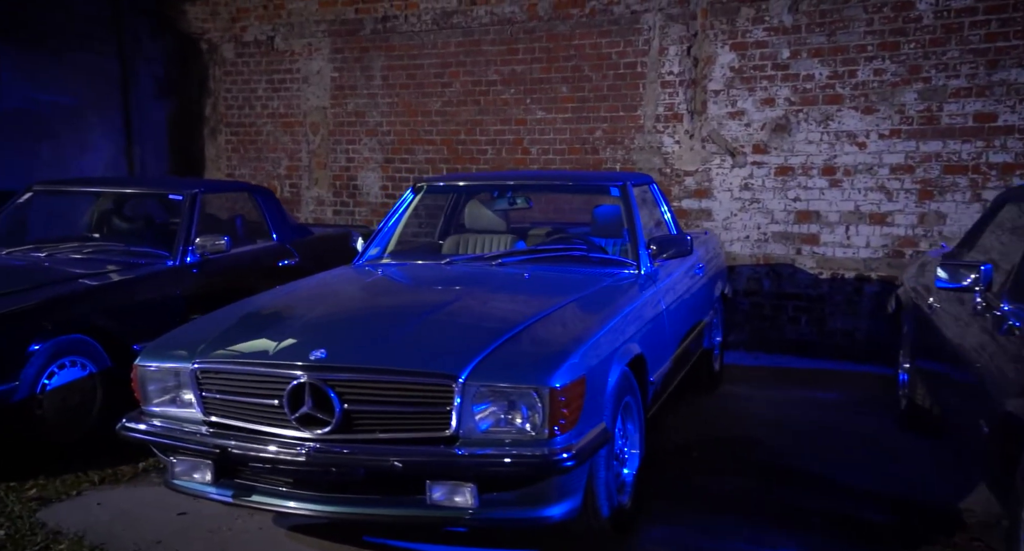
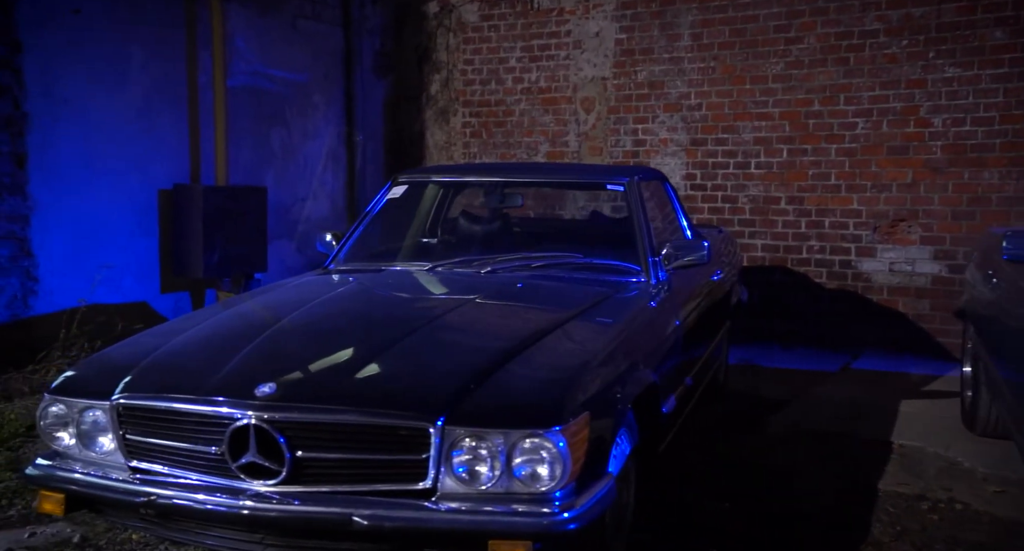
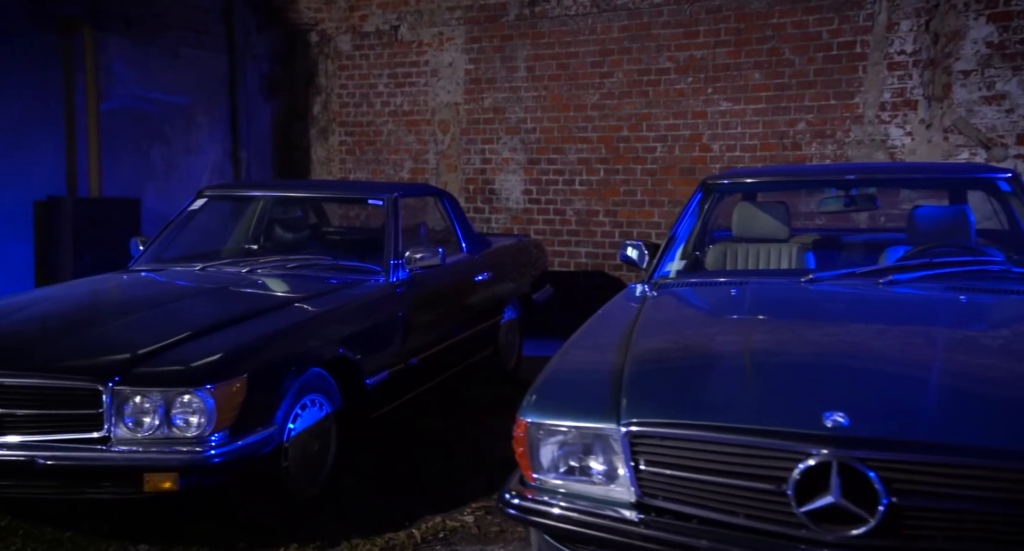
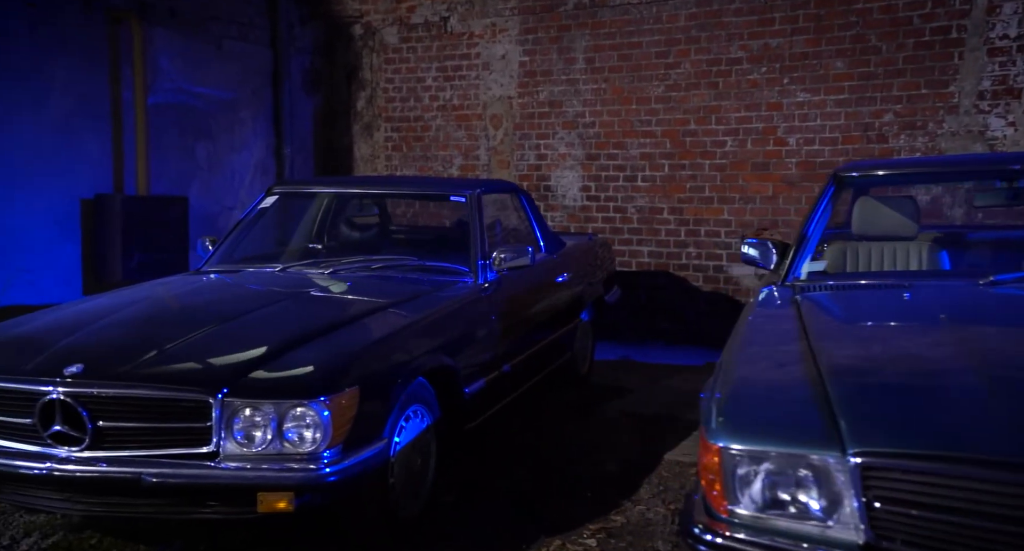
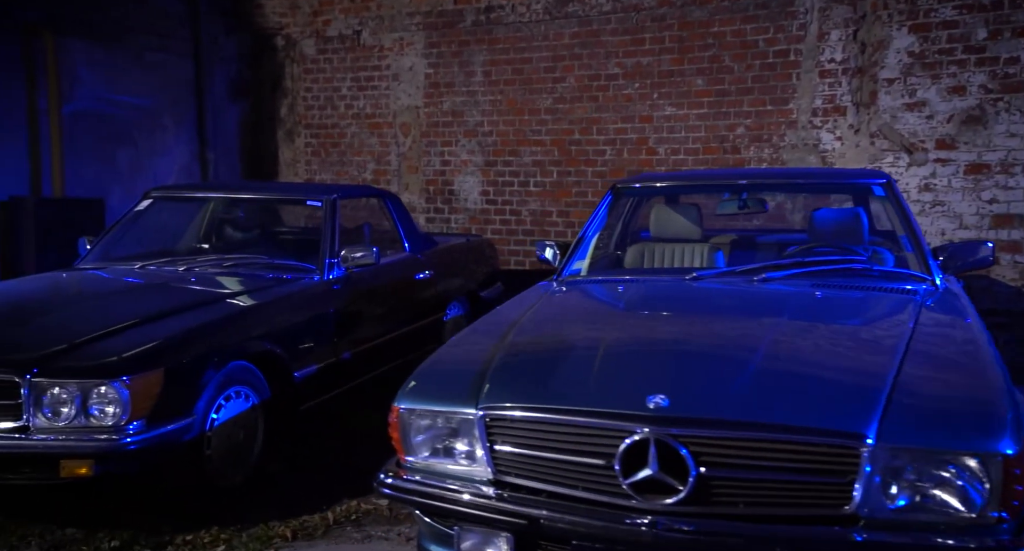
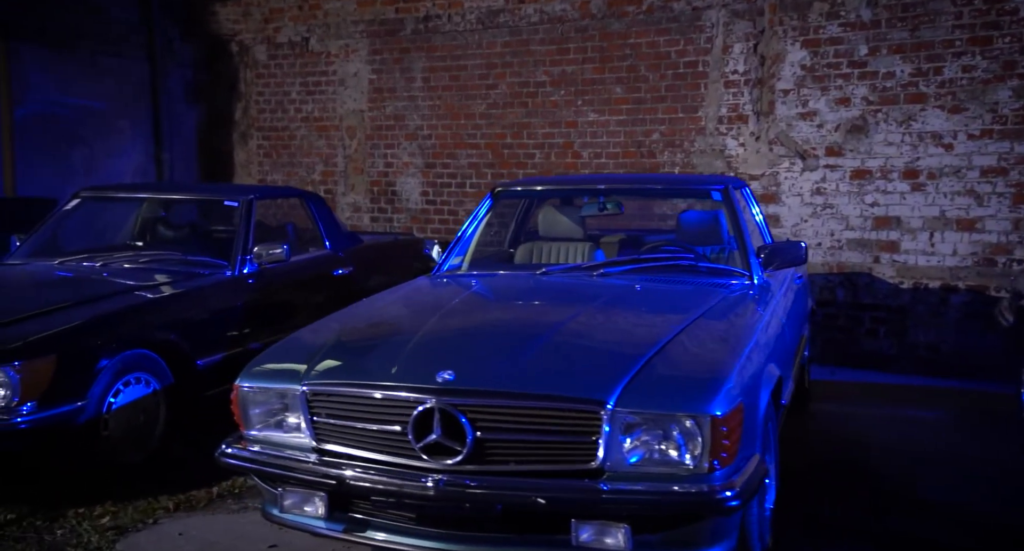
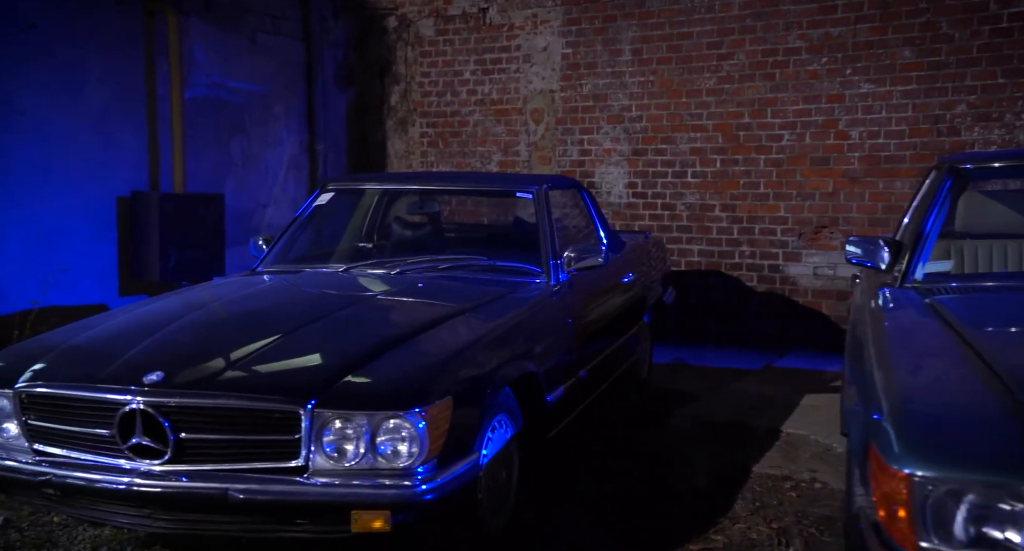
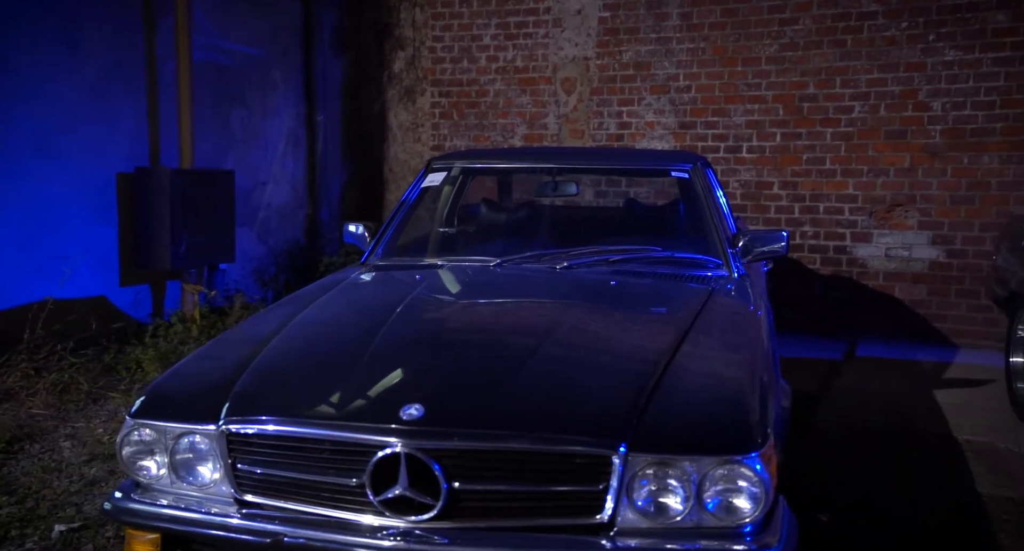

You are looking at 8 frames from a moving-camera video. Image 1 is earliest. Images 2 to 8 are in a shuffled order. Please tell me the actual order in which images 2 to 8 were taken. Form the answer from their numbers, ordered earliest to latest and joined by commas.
6, 5, 3, 4, 7, 2, 8
